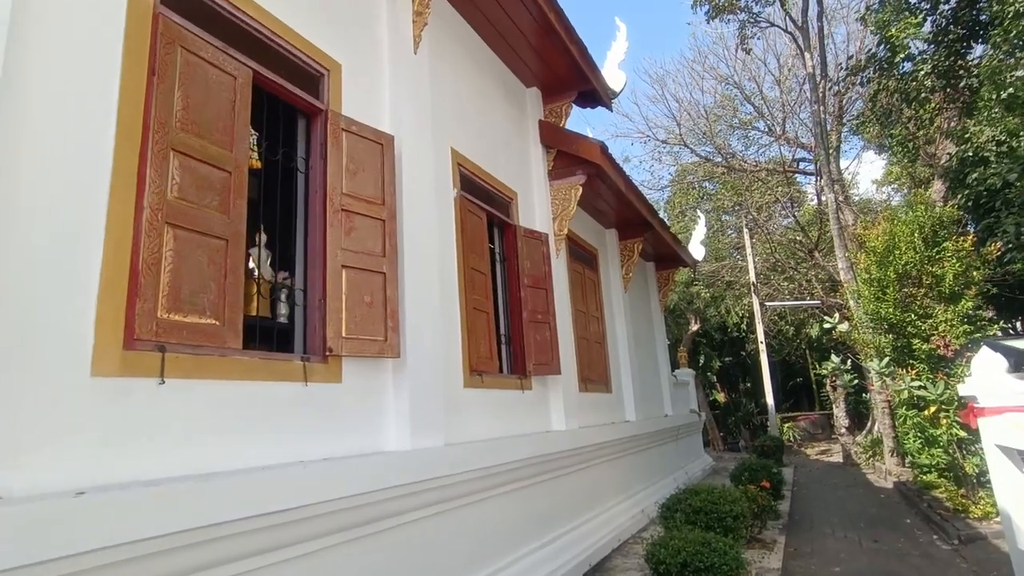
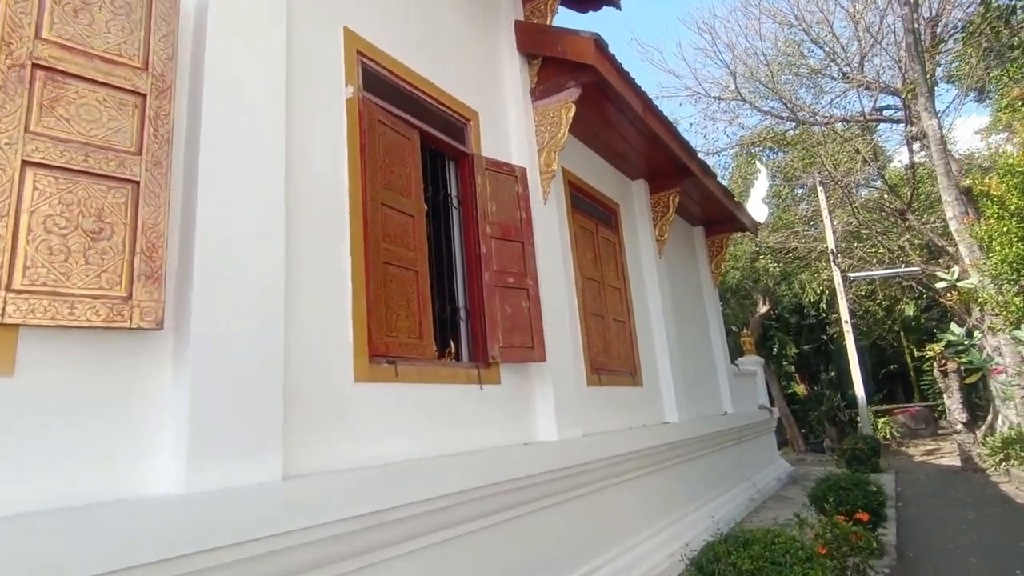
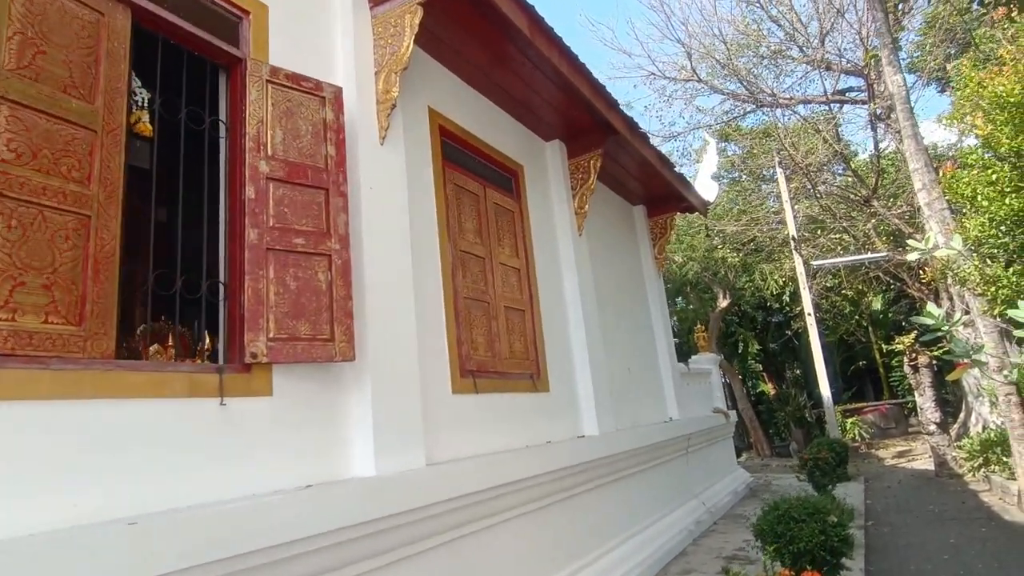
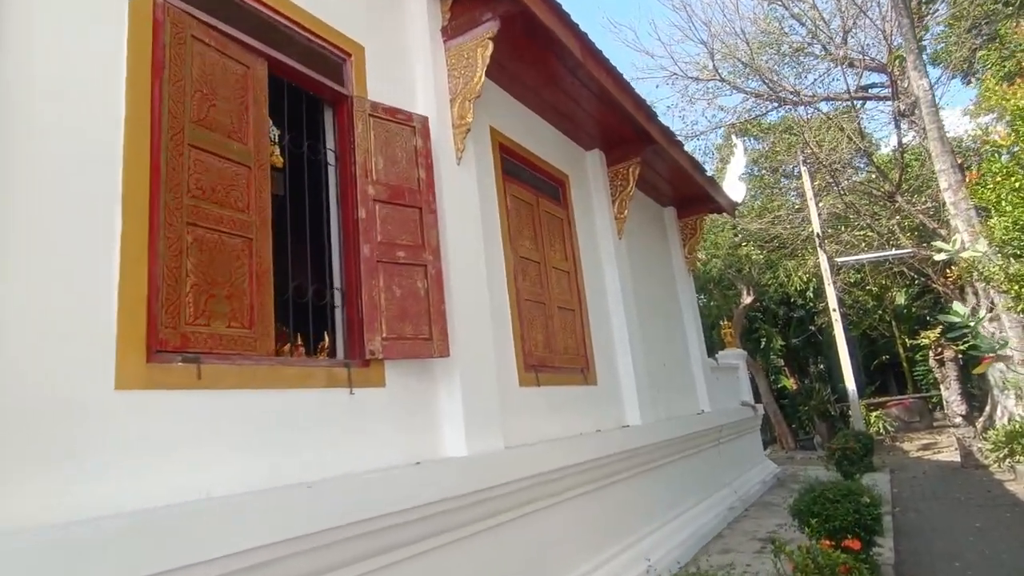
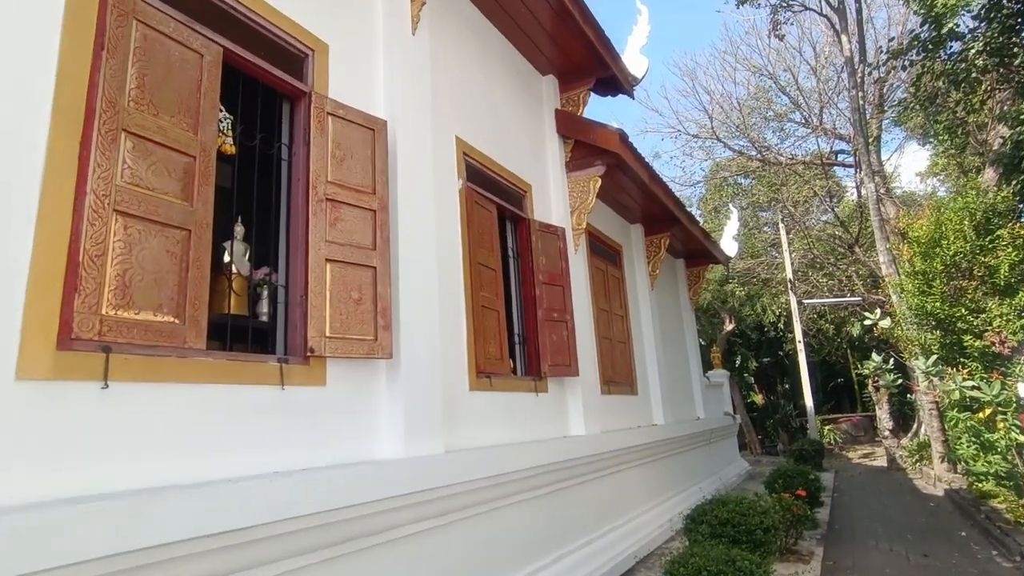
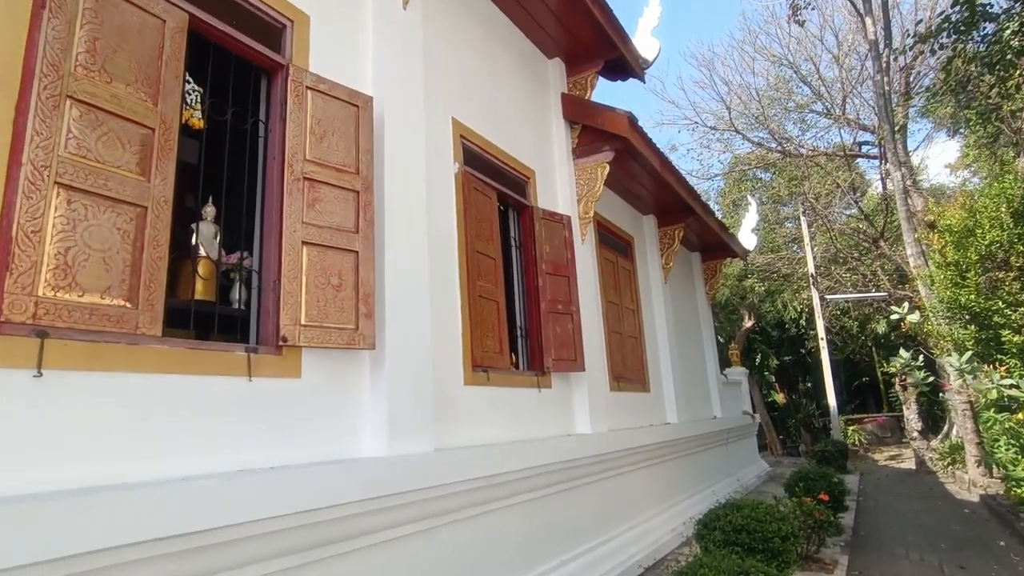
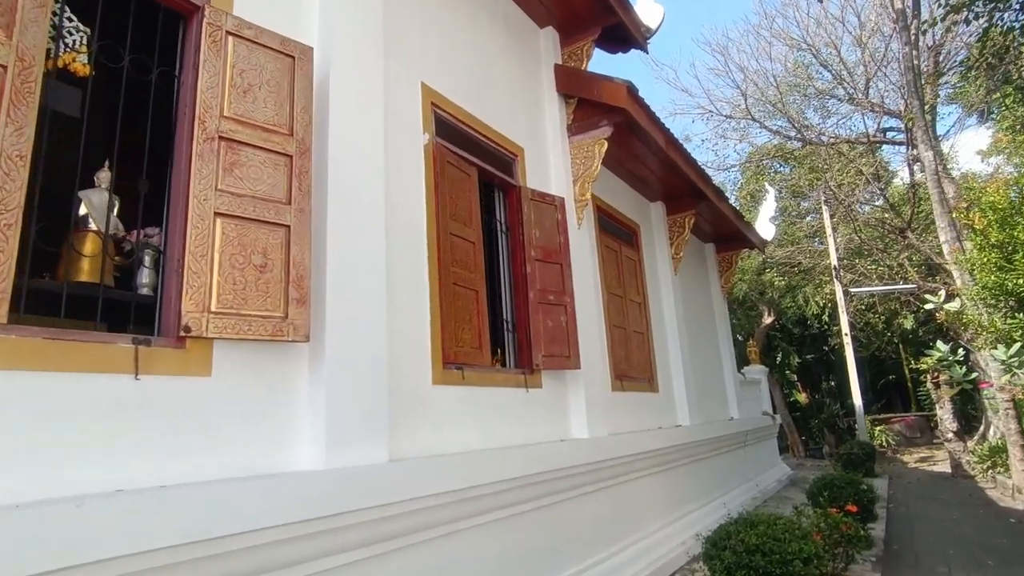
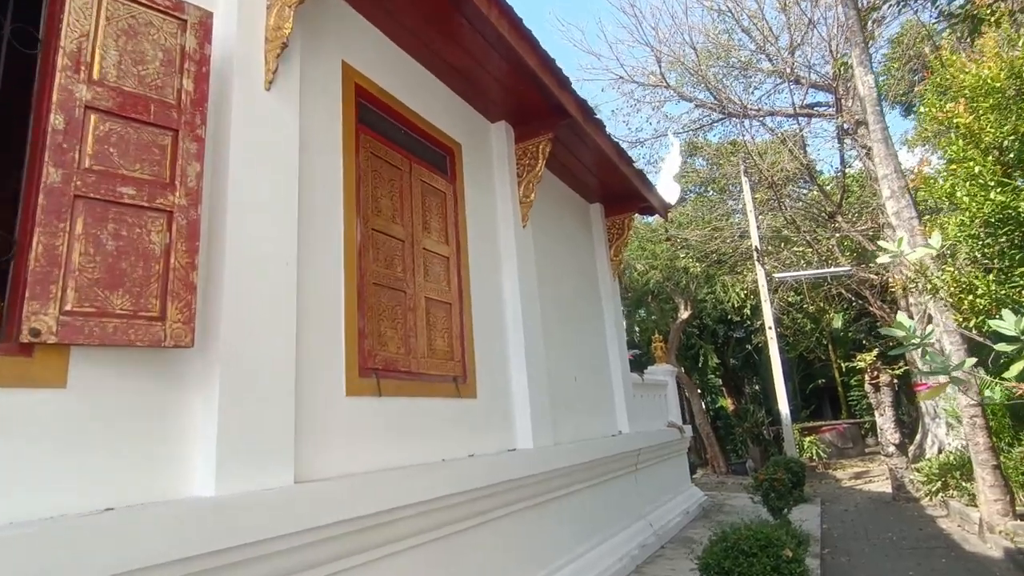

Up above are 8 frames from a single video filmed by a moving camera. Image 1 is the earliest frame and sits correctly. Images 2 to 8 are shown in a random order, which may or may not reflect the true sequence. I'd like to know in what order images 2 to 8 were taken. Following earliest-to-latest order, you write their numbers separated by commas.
5, 6, 7, 2, 4, 3, 8
